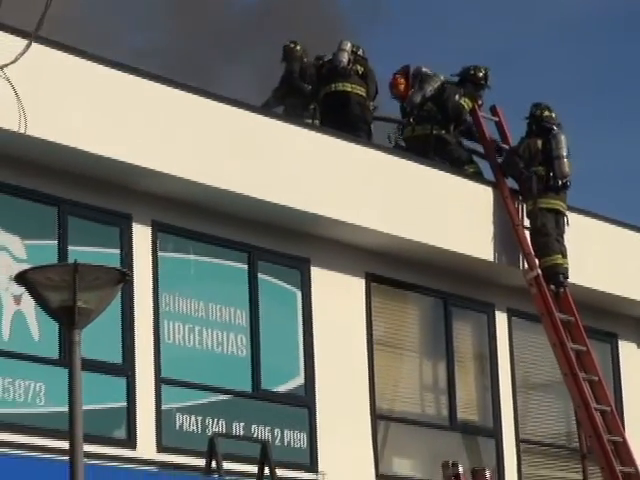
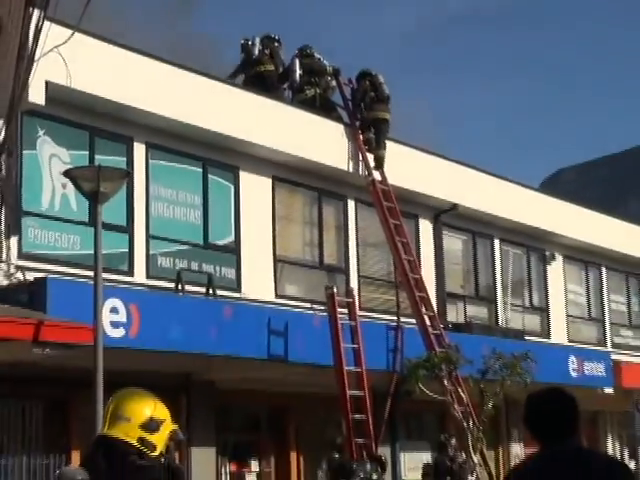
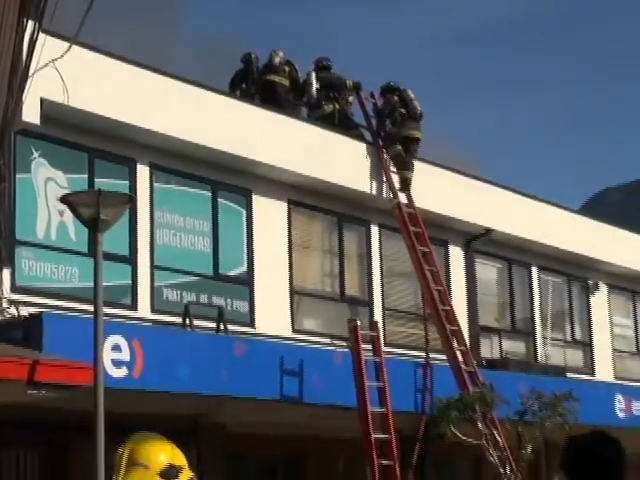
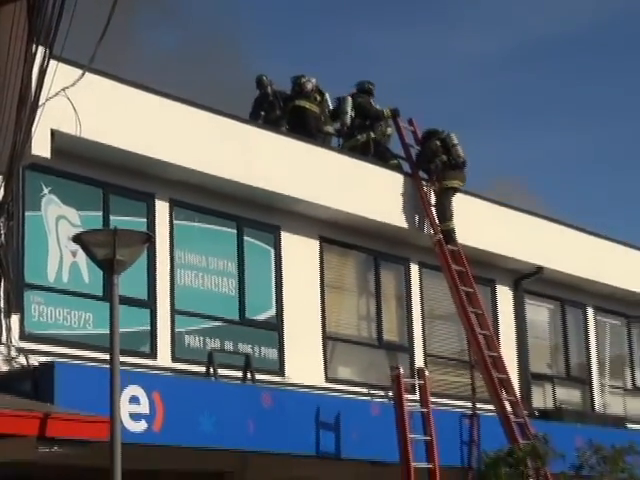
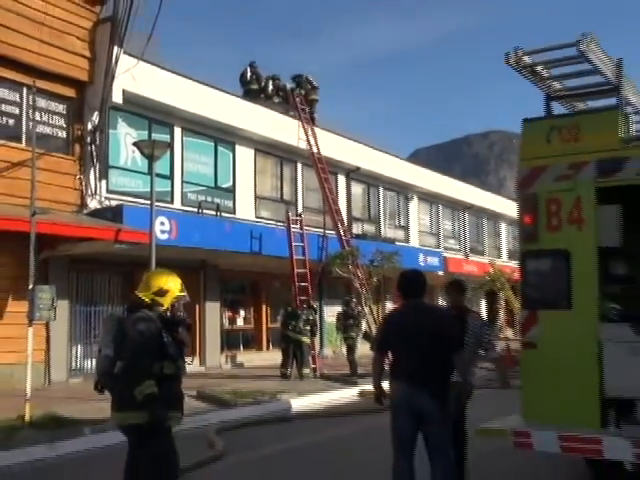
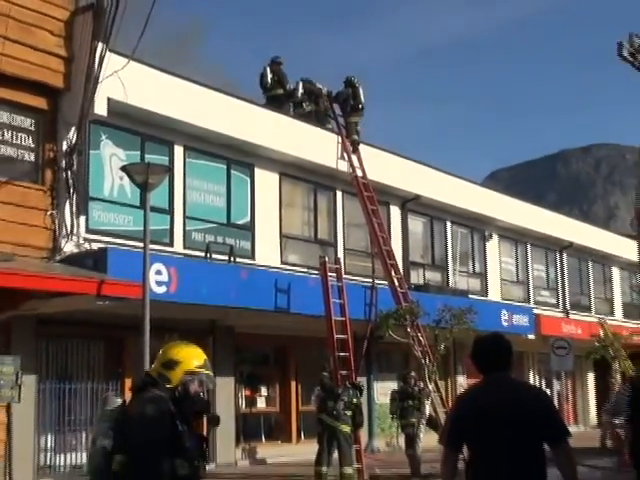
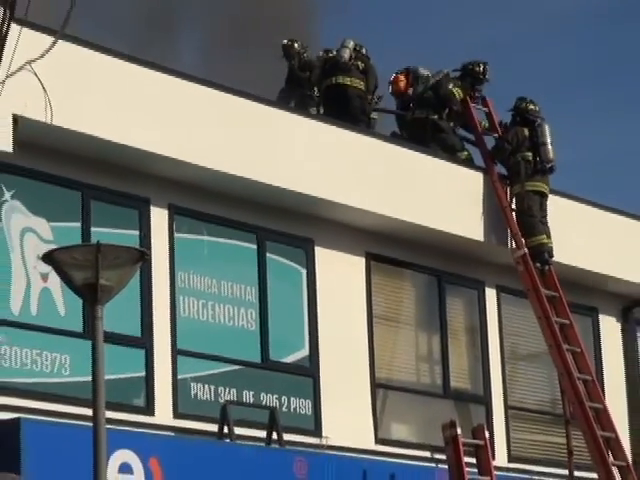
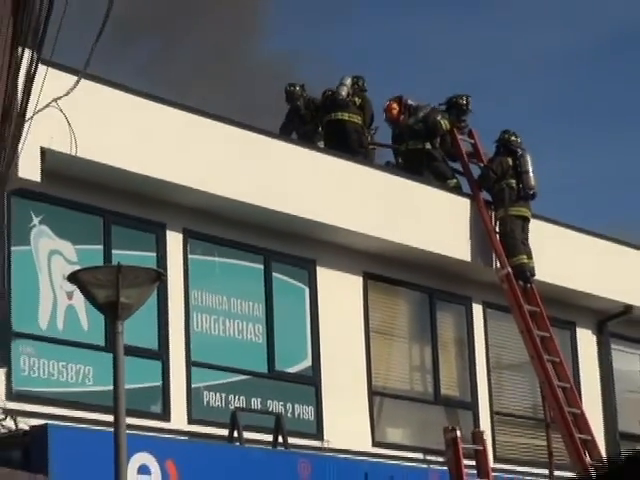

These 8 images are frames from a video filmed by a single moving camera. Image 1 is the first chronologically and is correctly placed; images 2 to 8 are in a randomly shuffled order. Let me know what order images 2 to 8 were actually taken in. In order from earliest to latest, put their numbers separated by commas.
7, 8, 4, 3, 2, 6, 5
